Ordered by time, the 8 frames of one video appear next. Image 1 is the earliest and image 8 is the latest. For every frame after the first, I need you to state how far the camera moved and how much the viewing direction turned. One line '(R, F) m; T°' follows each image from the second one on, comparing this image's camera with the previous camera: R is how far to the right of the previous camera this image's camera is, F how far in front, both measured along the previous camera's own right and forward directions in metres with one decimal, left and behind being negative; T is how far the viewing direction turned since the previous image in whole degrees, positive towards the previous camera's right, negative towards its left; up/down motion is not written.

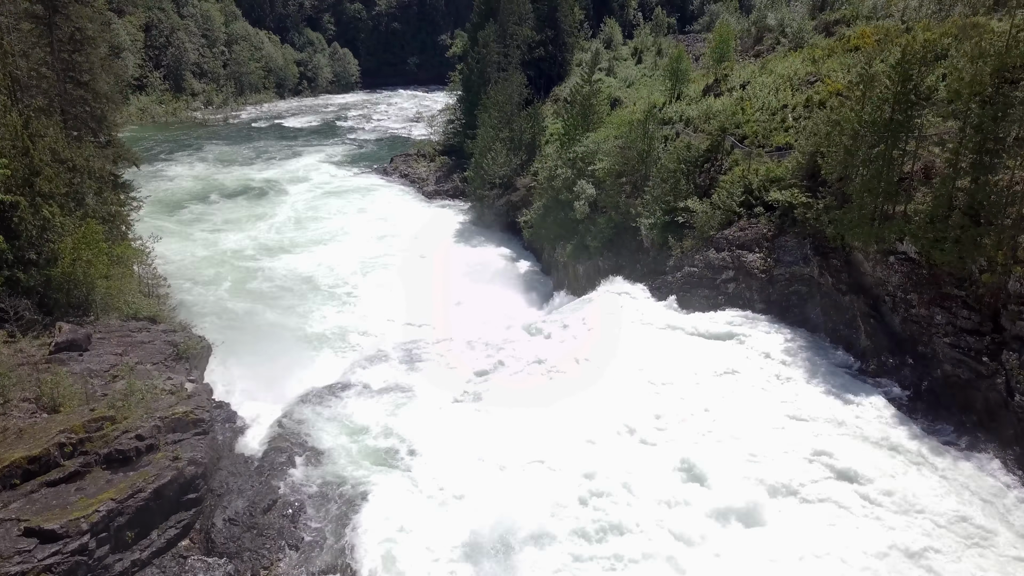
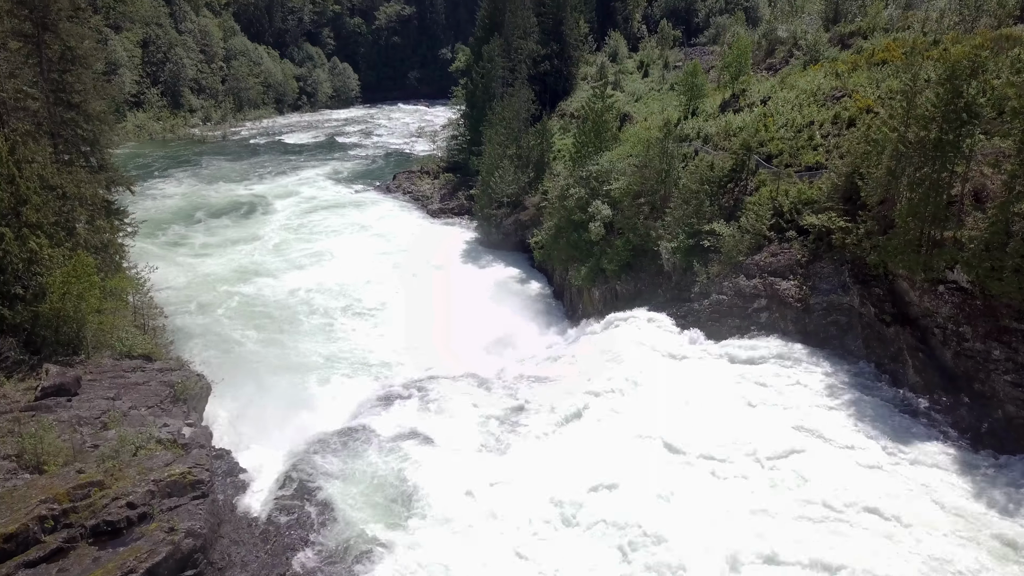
(-0.5, +1.3) m; 0°
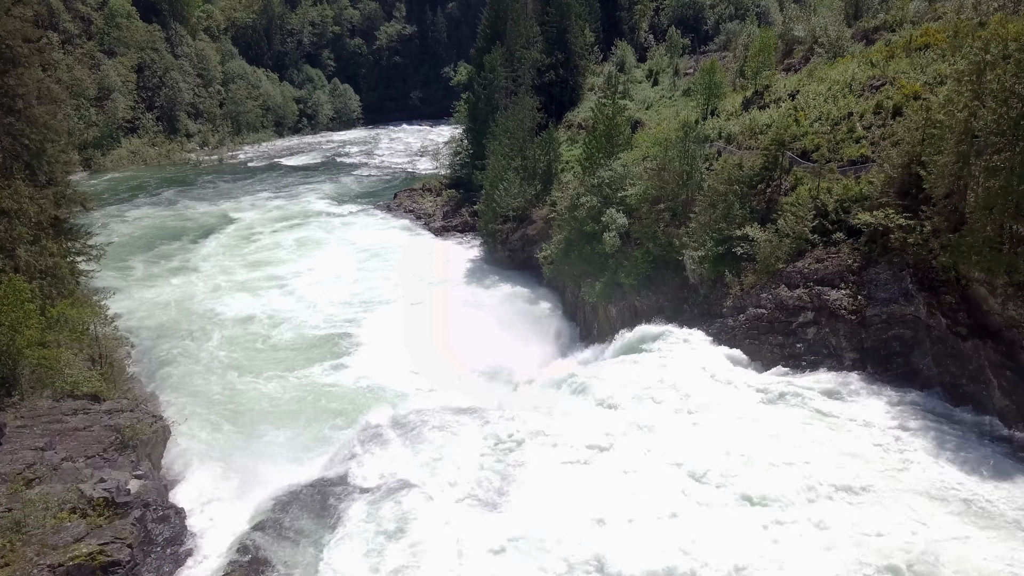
(+0.1, +2.7) m; -1°
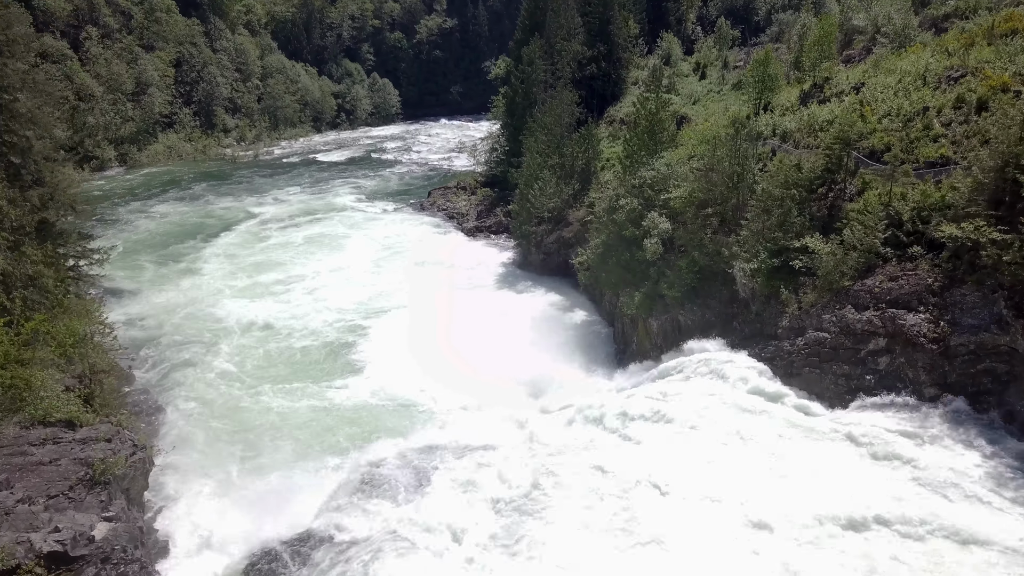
(+0.3, +2.0) m; -3°
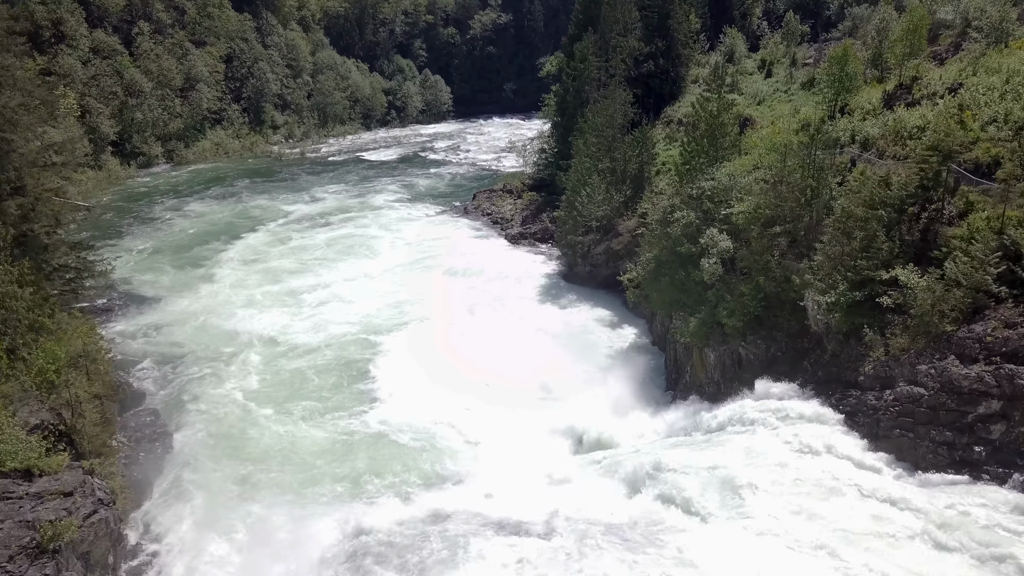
(+0.4, +2.4) m; -4°
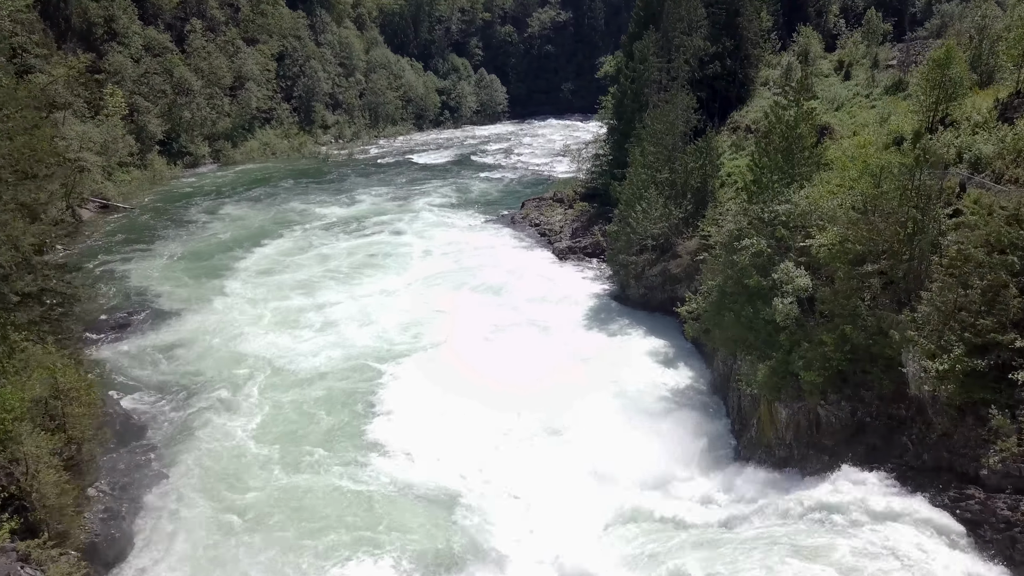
(+0.4, +2.8) m; -4°
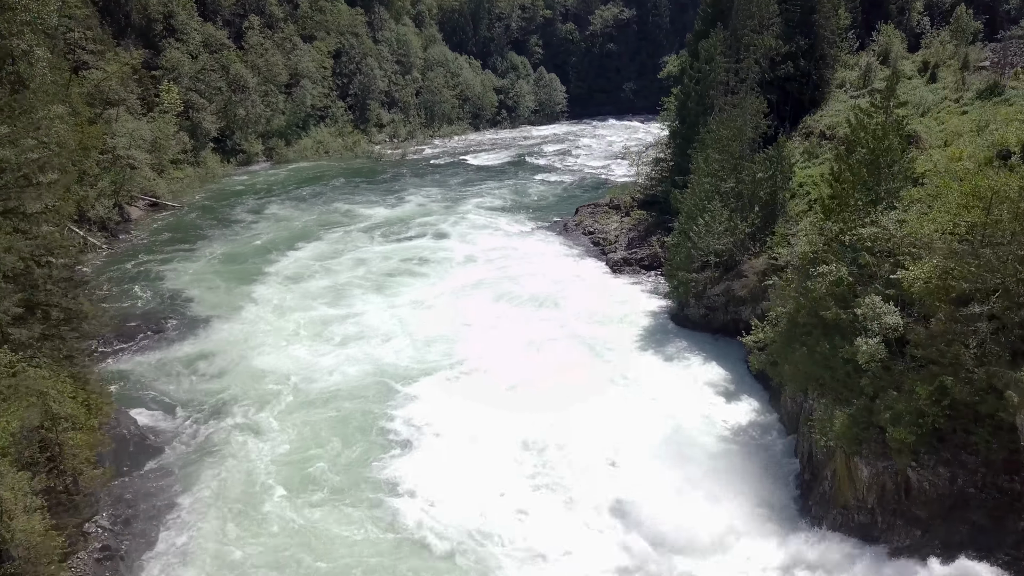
(+0.3, +2.0) m; -4°
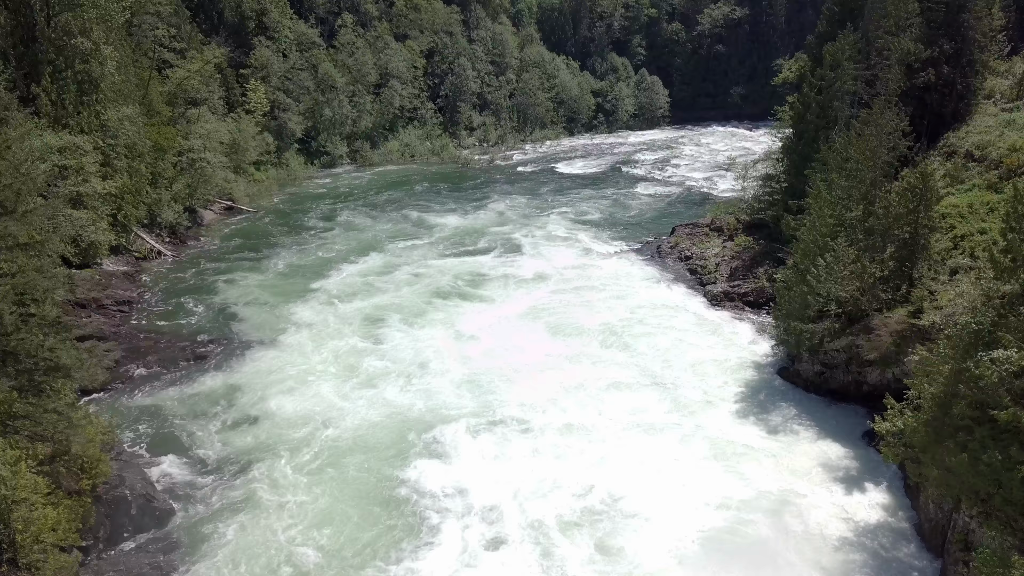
(+0.4, +3.6) m; -7°
